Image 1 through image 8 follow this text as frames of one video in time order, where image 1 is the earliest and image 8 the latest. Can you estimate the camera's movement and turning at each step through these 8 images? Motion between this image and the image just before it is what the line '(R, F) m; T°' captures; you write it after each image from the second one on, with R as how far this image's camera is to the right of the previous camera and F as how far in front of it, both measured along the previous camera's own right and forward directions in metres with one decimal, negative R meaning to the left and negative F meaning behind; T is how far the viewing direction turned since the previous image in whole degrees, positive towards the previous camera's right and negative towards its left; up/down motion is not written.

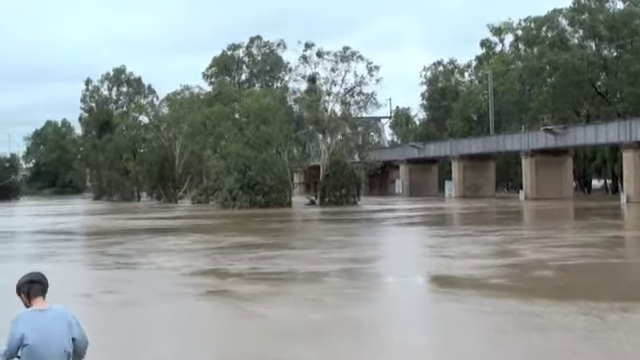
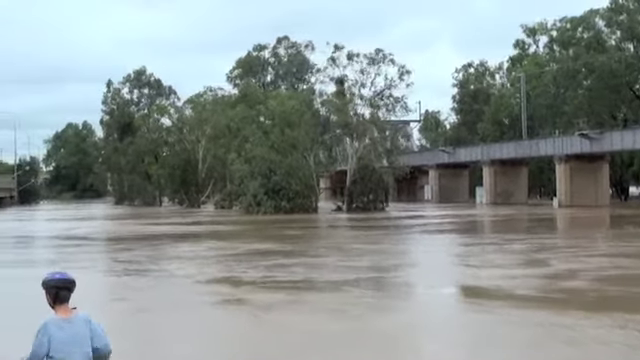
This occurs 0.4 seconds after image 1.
(-0.2, +2.0) m; -1°
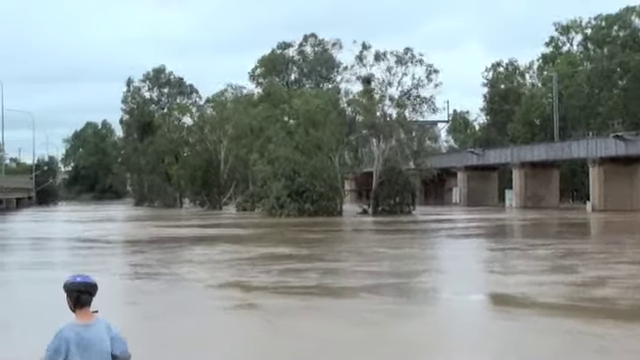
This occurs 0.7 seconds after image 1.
(-0.1, +1.9) m; -1°
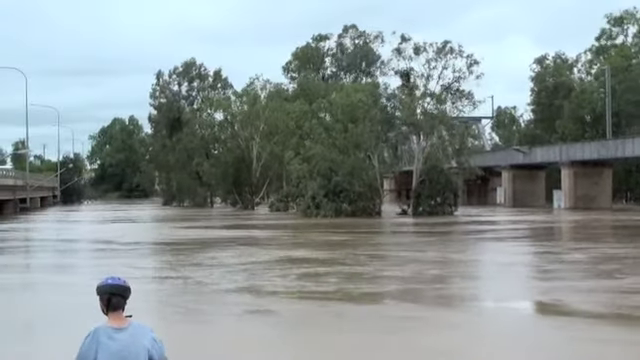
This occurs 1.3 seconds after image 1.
(-0.7, +3.2) m; -1°
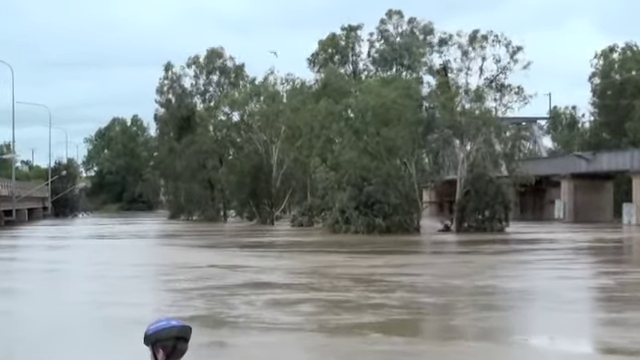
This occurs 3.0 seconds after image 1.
(-1.2, +8.7) m; 0°
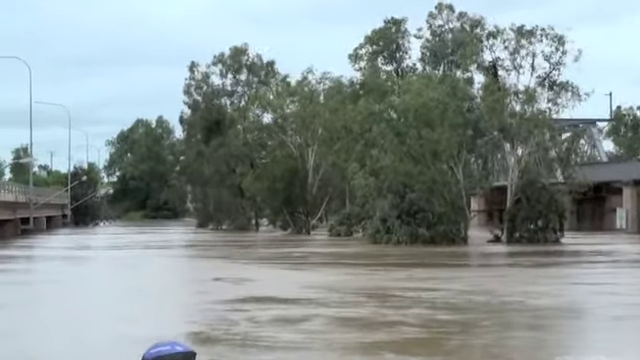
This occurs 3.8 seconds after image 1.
(-0.1, +4.2) m; -2°
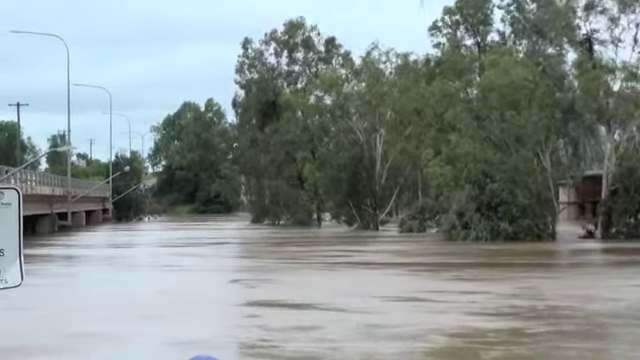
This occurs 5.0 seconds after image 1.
(-0.8, +5.7) m; -3°
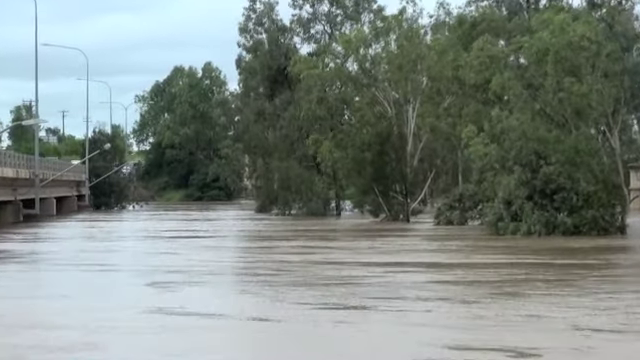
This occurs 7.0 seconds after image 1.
(-0.7, +8.2) m; 0°
